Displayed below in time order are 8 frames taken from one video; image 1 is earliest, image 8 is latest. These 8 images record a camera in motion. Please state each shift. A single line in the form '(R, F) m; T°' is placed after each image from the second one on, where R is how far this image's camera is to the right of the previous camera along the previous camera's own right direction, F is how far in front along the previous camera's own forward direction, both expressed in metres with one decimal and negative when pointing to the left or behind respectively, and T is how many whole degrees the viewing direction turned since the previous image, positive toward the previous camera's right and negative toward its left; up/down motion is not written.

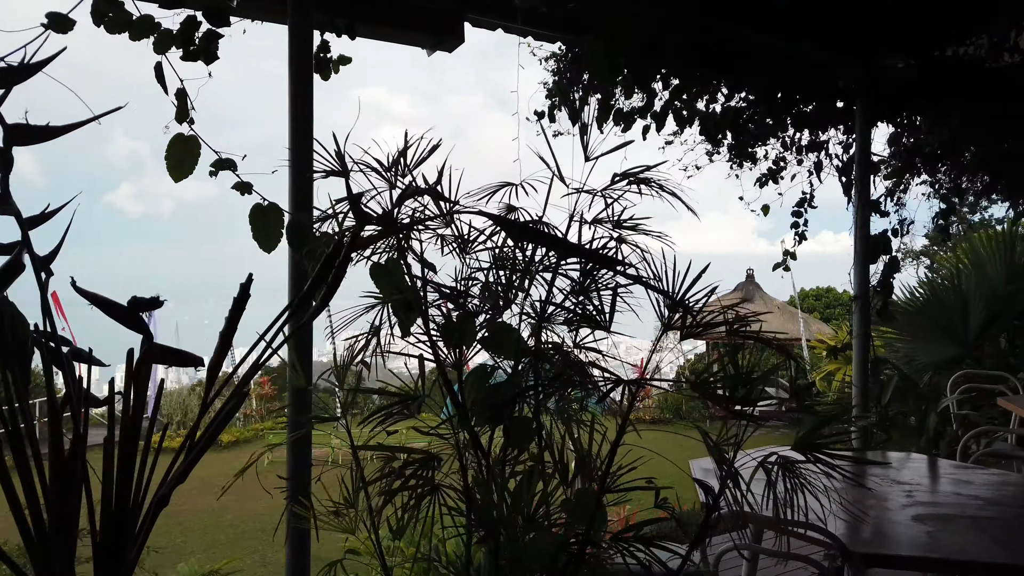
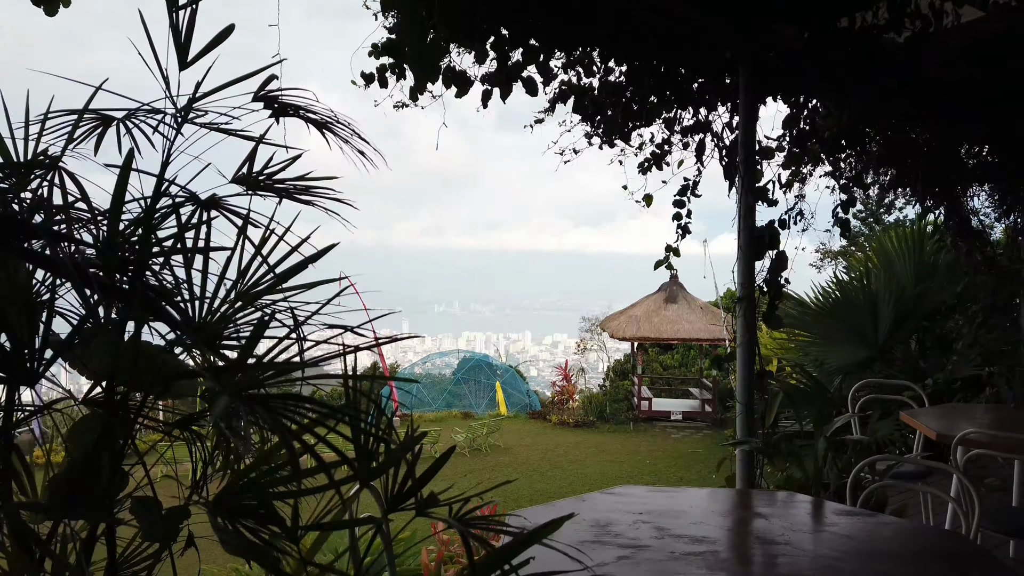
(+0.3, +0.4) m; +5°
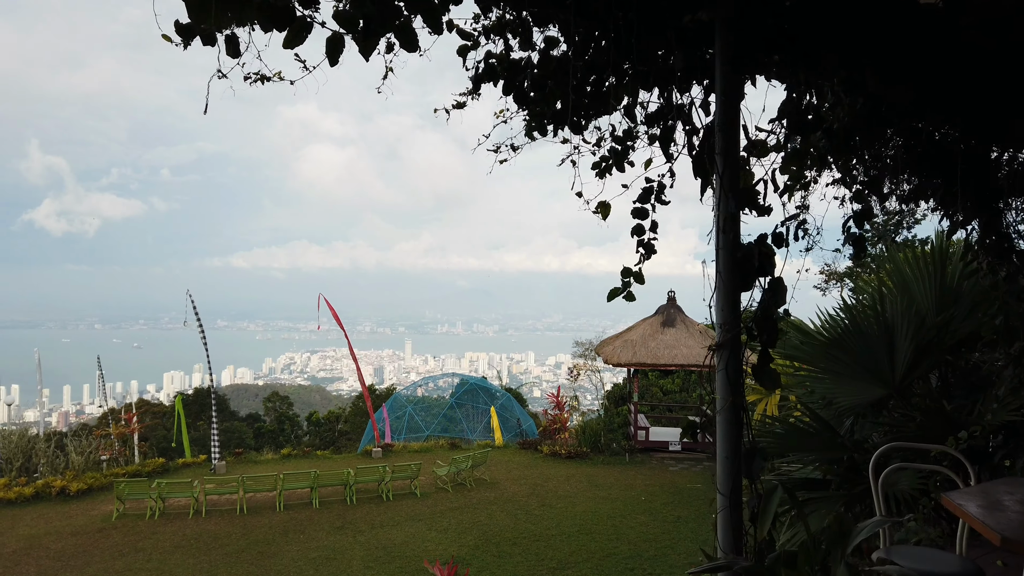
(+0.2, +0.5) m; 0°
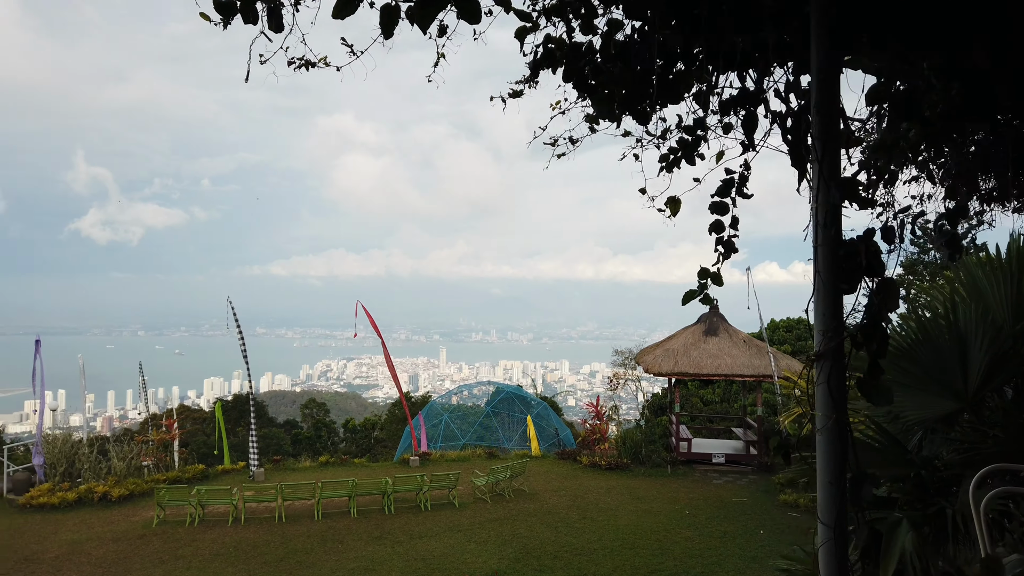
(-0.1, +0.1) m; -3°
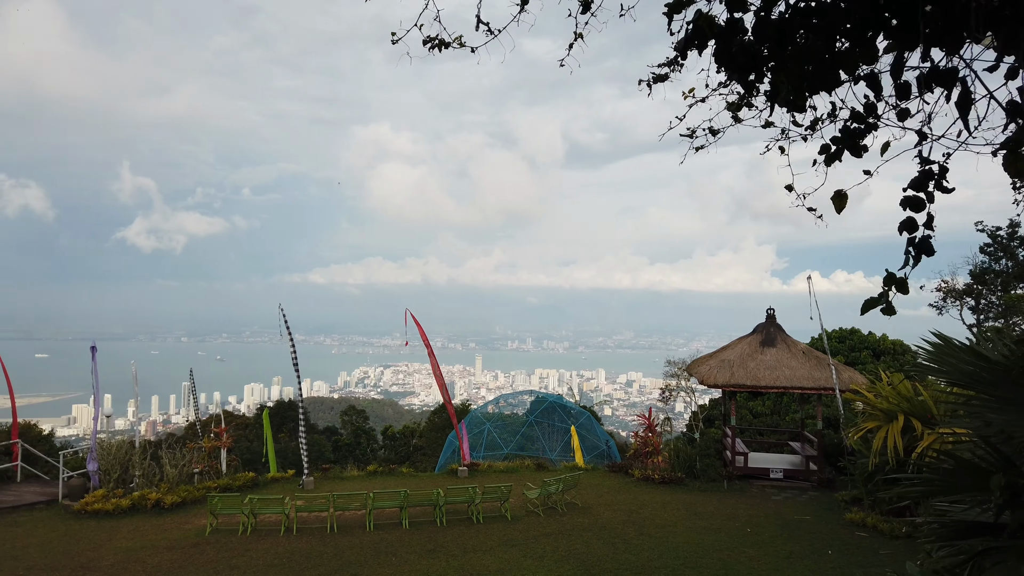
(-0.2, +0.2) m; -3°
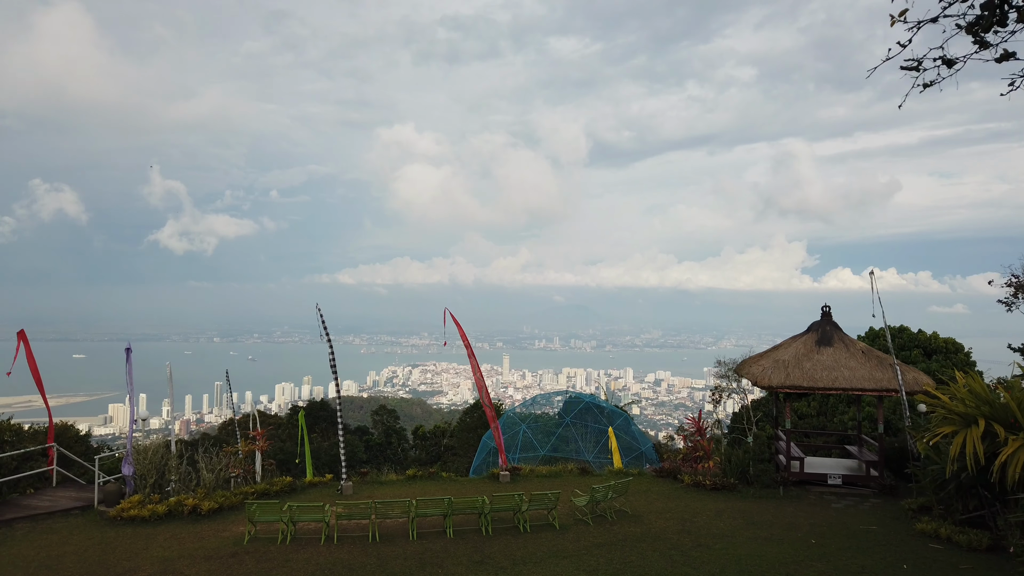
(-0.2, +0.4) m; -2°
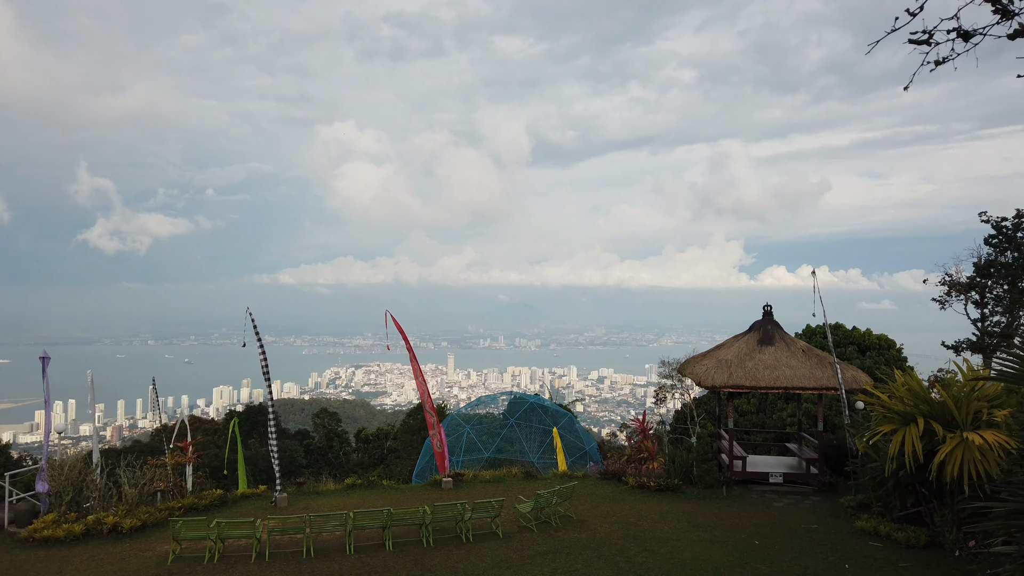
(0.0, +0.2) m; +4°
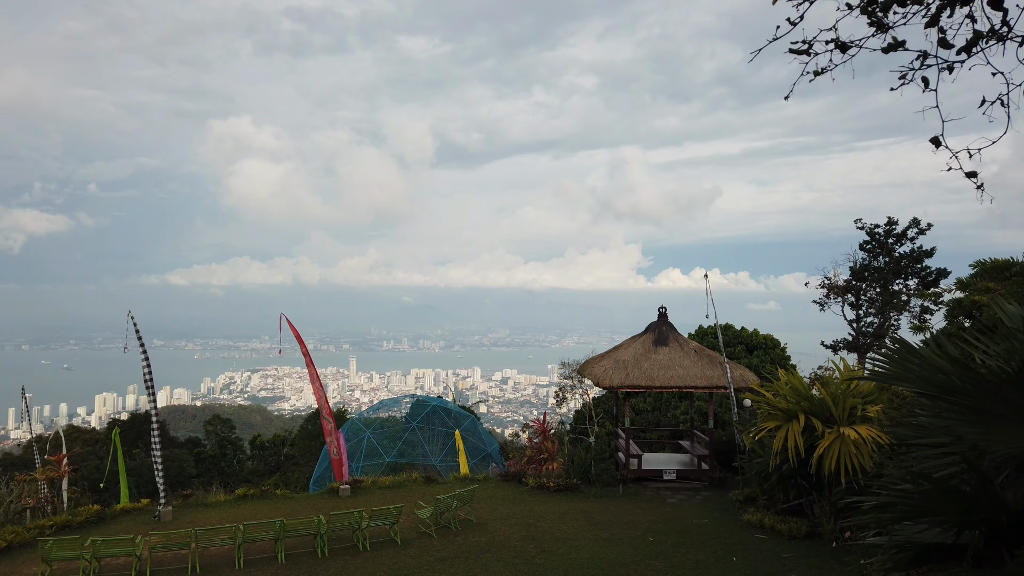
(0.0, 0.0) m; +7°
